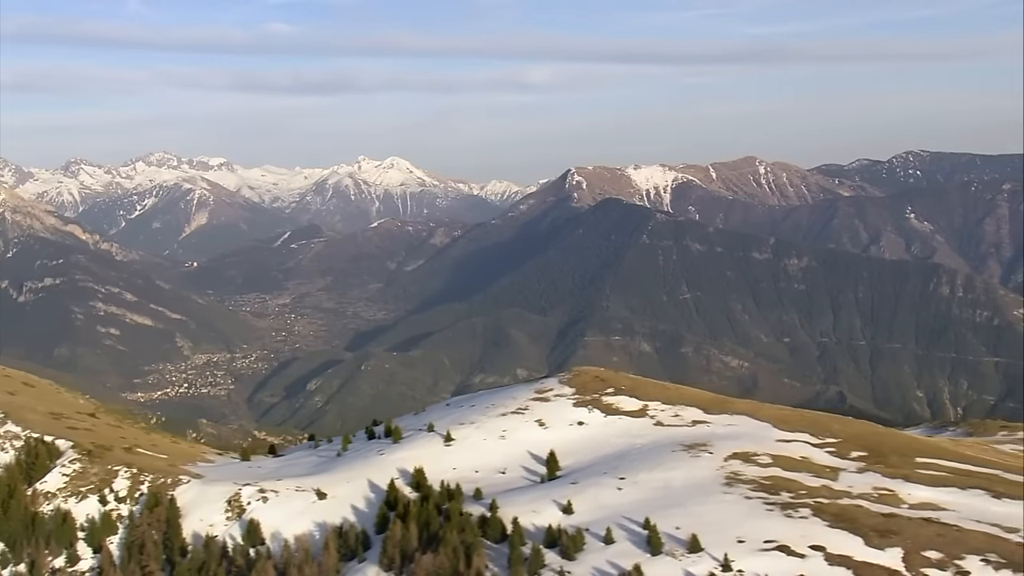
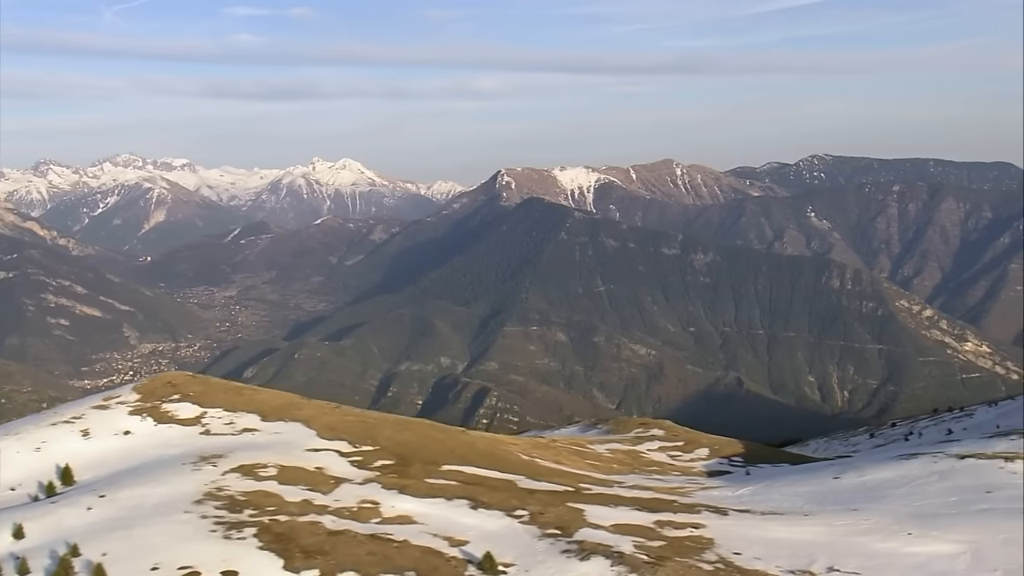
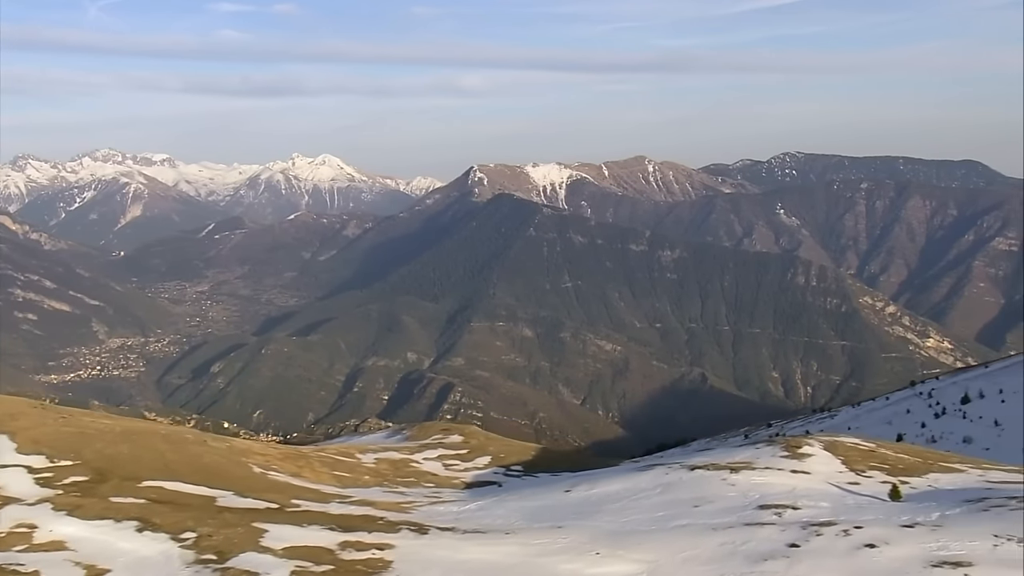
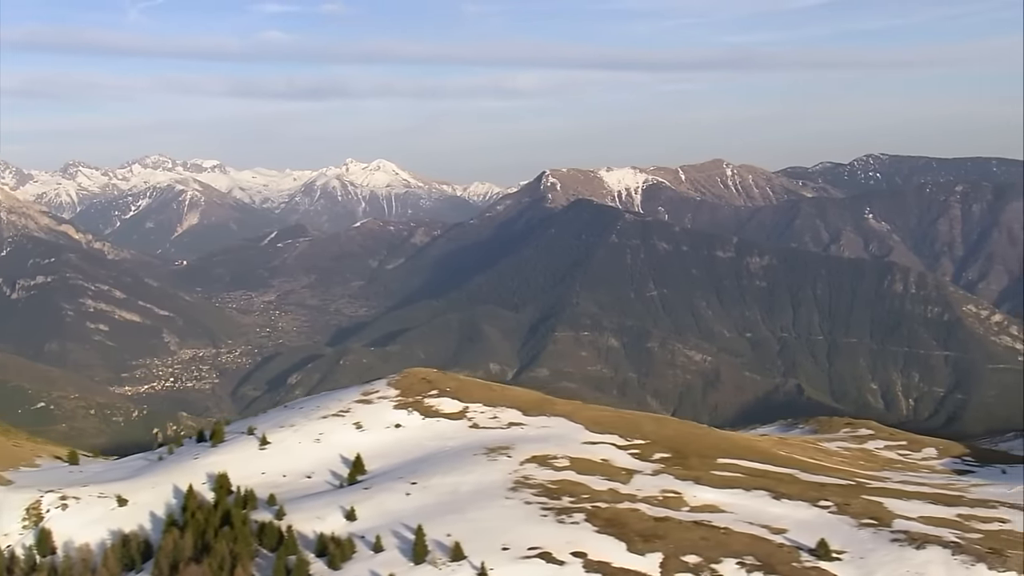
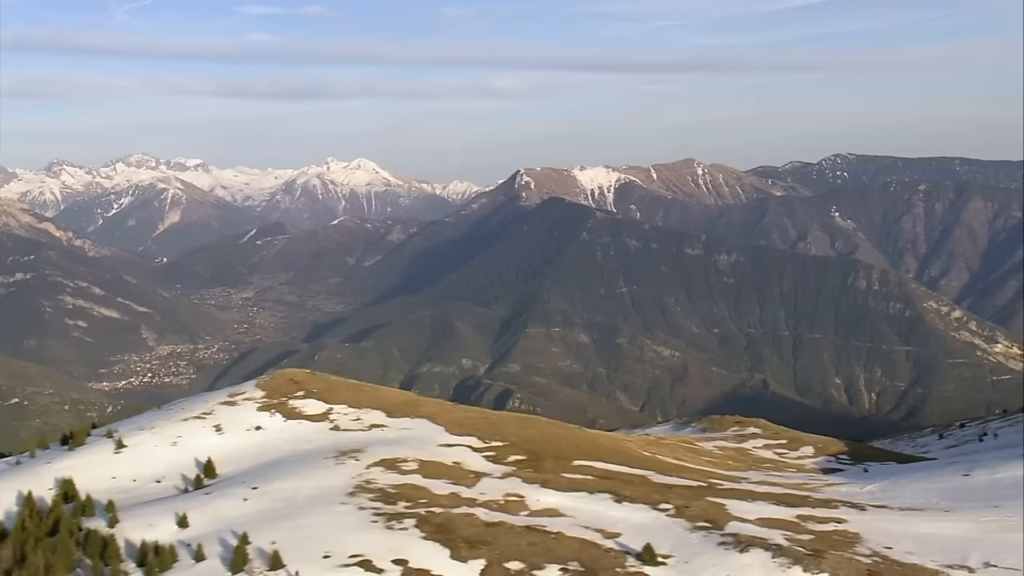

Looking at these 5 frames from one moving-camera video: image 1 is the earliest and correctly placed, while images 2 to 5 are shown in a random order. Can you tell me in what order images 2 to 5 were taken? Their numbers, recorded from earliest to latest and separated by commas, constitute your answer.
4, 5, 2, 3
